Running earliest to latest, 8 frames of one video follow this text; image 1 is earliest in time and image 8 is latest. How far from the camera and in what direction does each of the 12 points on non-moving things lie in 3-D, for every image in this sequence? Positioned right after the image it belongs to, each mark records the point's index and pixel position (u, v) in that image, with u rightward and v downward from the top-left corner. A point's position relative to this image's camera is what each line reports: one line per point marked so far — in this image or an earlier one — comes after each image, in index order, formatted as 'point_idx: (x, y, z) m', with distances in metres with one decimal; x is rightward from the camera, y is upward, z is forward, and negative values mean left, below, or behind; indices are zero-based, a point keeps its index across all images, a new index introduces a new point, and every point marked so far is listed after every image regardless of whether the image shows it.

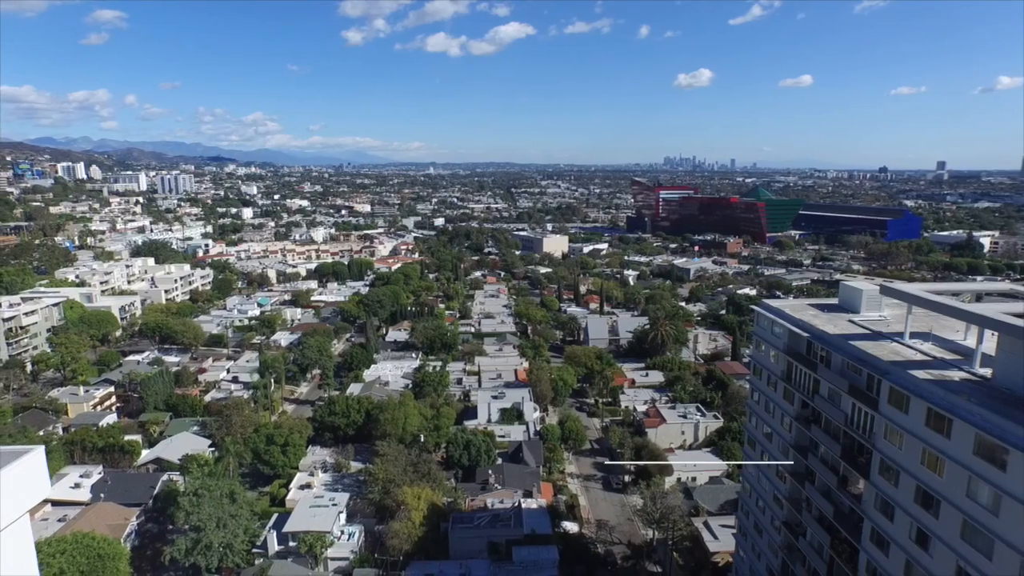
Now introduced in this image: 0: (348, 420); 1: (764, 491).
0: (-4.4, -3.5, +20.0) m
1: (+4.1, -3.3, +12.1) m
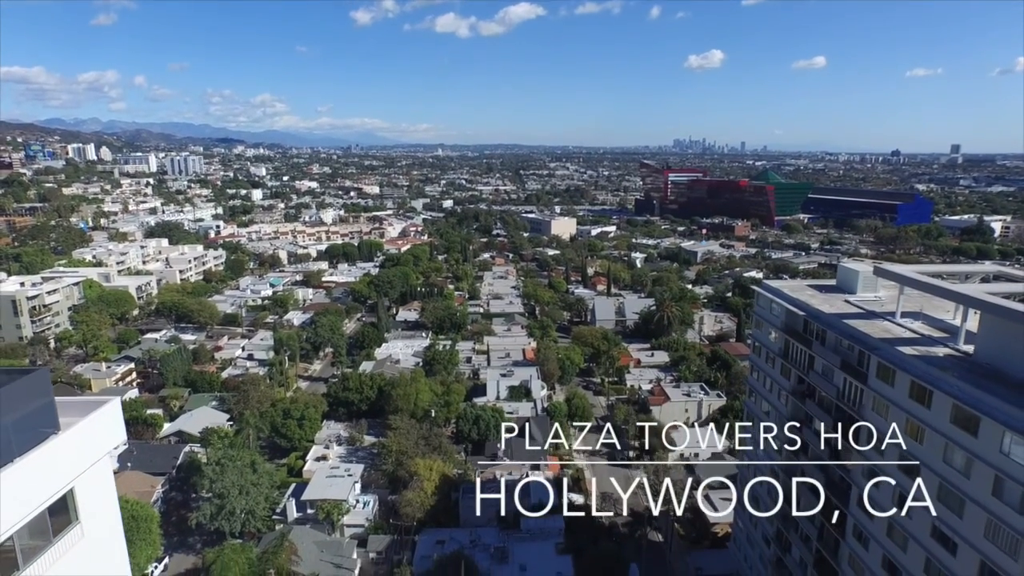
0: (-4.2, -3.0, +20.6) m
1: (+4.3, -3.0, +12.7) m
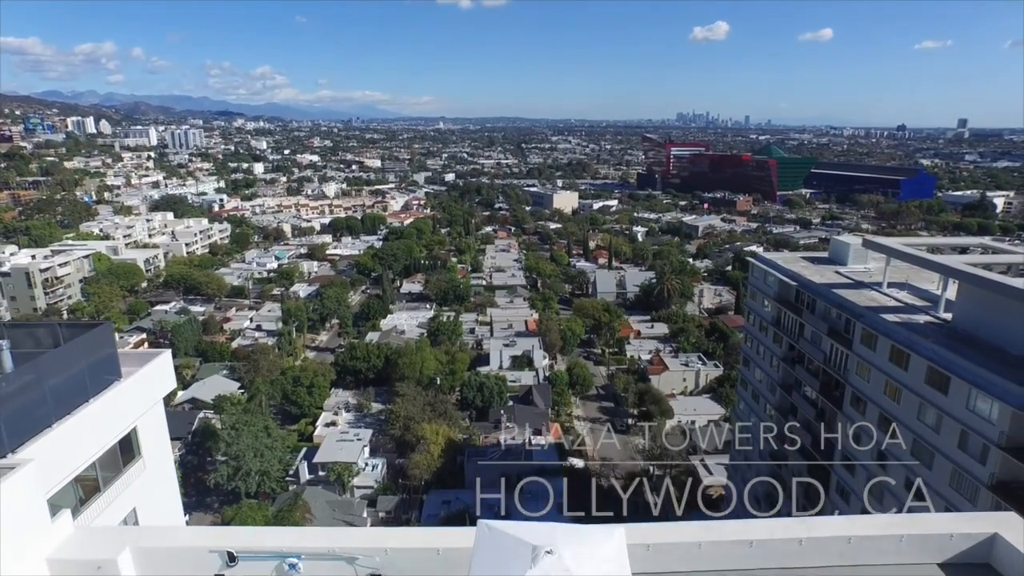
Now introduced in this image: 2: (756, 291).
0: (-4.1, -2.2, +21.2) m
1: (+4.3, -2.5, +13.3) m
2: (+4.4, -0.1, +13.4) m
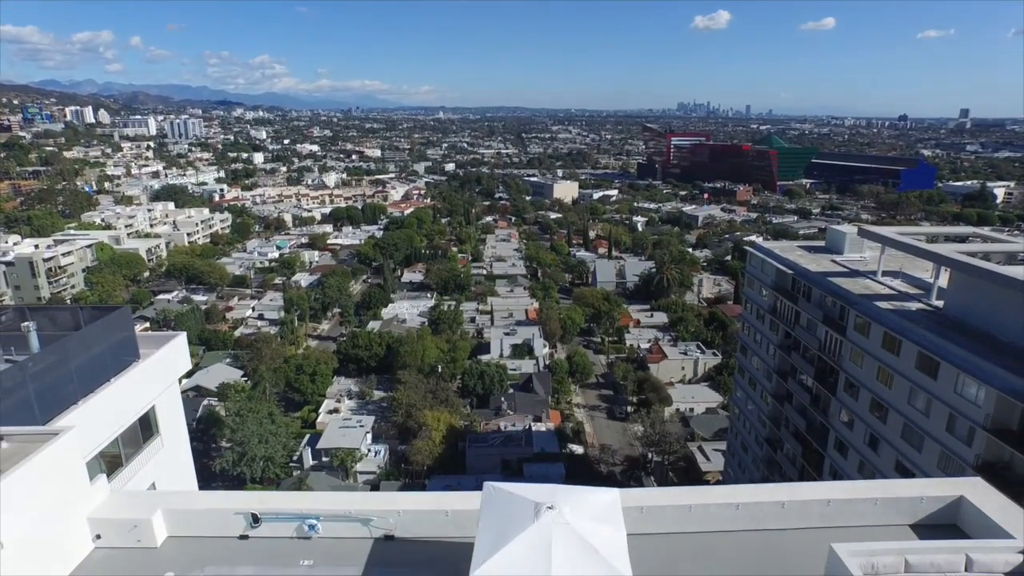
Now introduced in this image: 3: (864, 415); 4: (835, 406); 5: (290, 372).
0: (-4.1, -1.8, +21.5) m
1: (+4.4, -2.3, +13.5) m
2: (+4.4, +0.1, +13.6) m
3: (+4.5, -1.6, +9.4) m
4: (+4.5, -1.6, +10.3) m
5: (-5.9, -2.2, +19.5) m
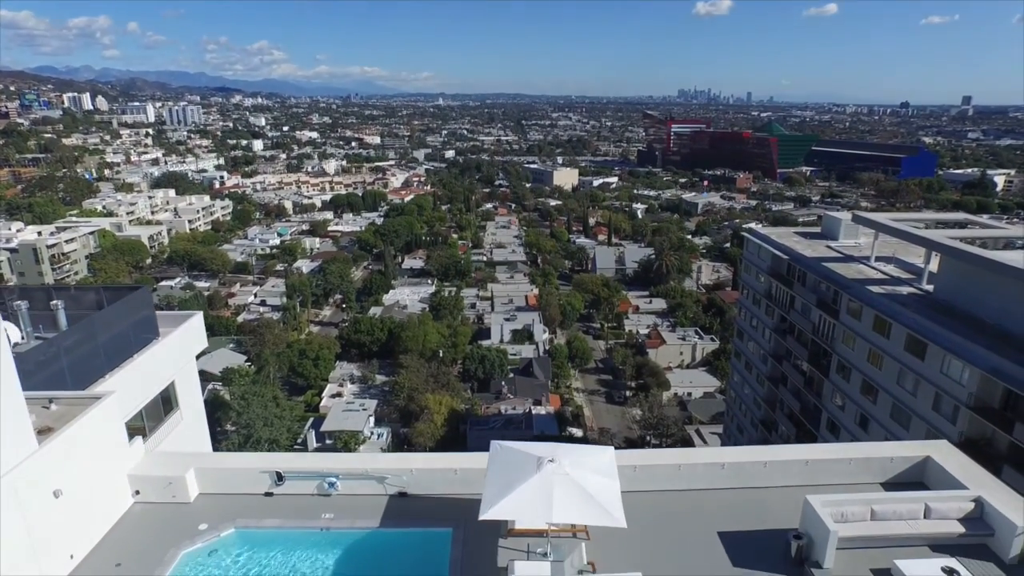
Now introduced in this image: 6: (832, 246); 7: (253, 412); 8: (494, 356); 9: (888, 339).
0: (-4.1, -1.4, +21.7) m
1: (+4.4, -2.0, +13.8) m
2: (+4.4, +0.4, +13.9) m
3: (+4.5, -1.4, +9.7) m
4: (+4.5, -1.4, +10.5) m
5: (-5.9, -1.9, +19.8) m
6: (+5.4, +0.7, +12.4) m
7: (-5.2, -2.4, +14.7) m
8: (-0.5, -1.8, +19.6) m
9: (+4.5, -0.6, +8.8) m
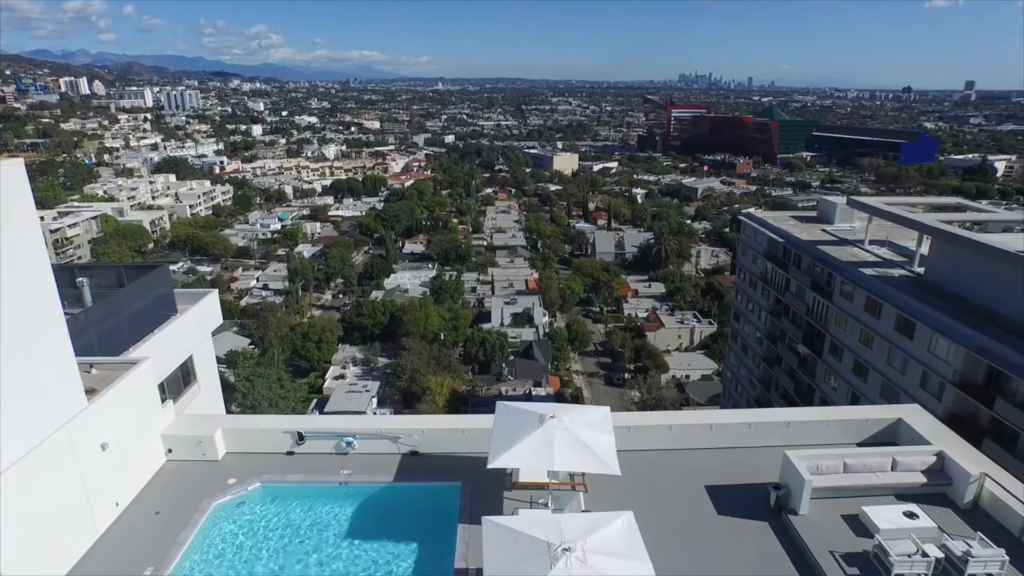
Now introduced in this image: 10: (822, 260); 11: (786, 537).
0: (-4.1, -1.0, +22.0) m
1: (+4.4, -1.7, +14.0) m
2: (+4.5, +0.7, +14.1) m
3: (+4.5, -1.2, +10.0) m
4: (+4.5, -1.2, +10.8) m
5: (-5.8, -1.4, +20.1) m
6: (+5.4, +1.0, +12.7) m
7: (-5.1, -2.1, +15.0) m
8: (-0.5, -1.4, +19.8) m
9: (+4.5, -0.4, +9.1) m
10: (+4.5, +0.4, +10.7) m
11: (+1.3, -1.1, +3.5) m
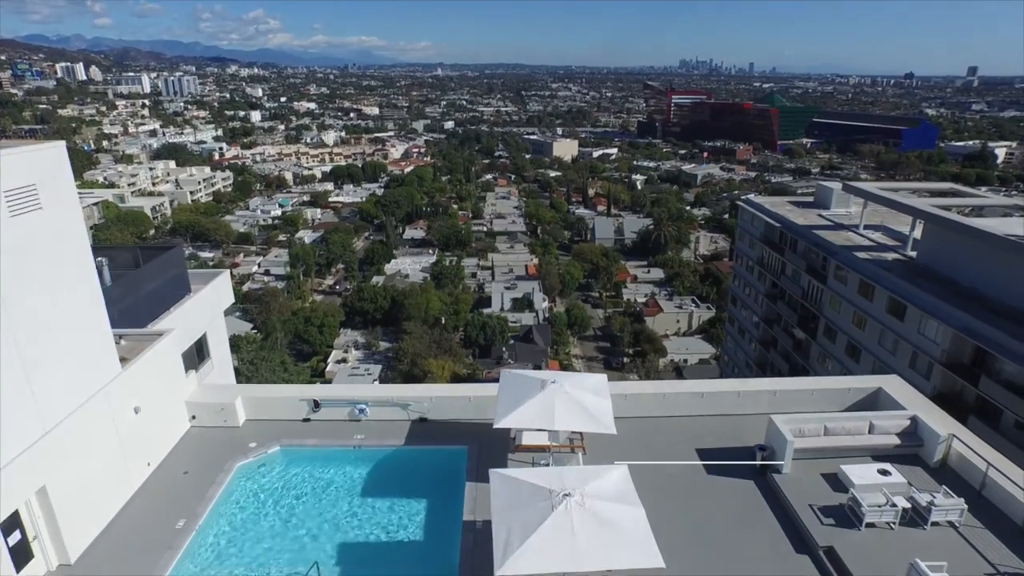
0: (-4.1, -0.5, +22.2) m
1: (+4.4, -1.4, +14.3) m
2: (+4.5, +1.0, +14.3) m
3: (+4.5, -0.9, +10.2) m
4: (+4.5, -0.9, +11.0) m
5: (-5.8, -1.0, +20.3) m
6: (+5.4, +1.3, +12.8) m
7: (-5.1, -1.8, +15.2) m
8: (-0.5, -1.0, +20.1) m
9: (+4.5, -0.2, +9.3) m
10: (+4.5, +0.6, +10.9) m
11: (+1.3, -1.0, +3.7) m
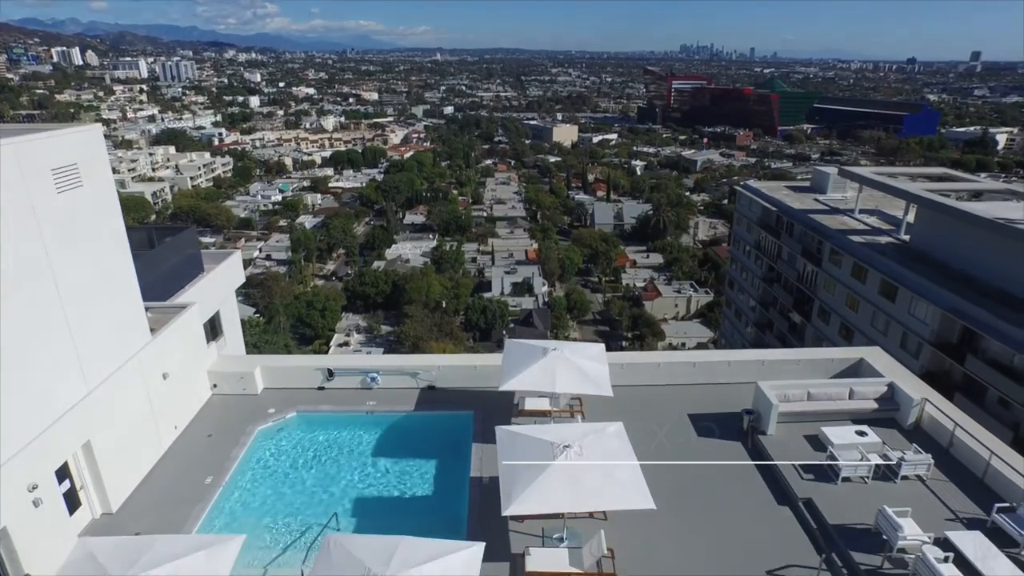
0: (-4.1, 0.0, +22.4) m
1: (+4.4, -1.1, +14.5) m
2: (+4.5, +1.4, +14.5) m
3: (+4.5, -0.7, +10.4) m
4: (+4.5, -0.7, +11.2) m
5: (-5.8, -0.6, +20.5) m
6: (+5.4, +1.6, +13.0) m
7: (-5.1, -1.4, +15.5) m
8: (-0.5, -0.5, +20.3) m
9: (+4.5, +0.1, +9.5) m
10: (+4.5, +0.9, +11.1) m
11: (+1.3, -0.9, +3.9) m
